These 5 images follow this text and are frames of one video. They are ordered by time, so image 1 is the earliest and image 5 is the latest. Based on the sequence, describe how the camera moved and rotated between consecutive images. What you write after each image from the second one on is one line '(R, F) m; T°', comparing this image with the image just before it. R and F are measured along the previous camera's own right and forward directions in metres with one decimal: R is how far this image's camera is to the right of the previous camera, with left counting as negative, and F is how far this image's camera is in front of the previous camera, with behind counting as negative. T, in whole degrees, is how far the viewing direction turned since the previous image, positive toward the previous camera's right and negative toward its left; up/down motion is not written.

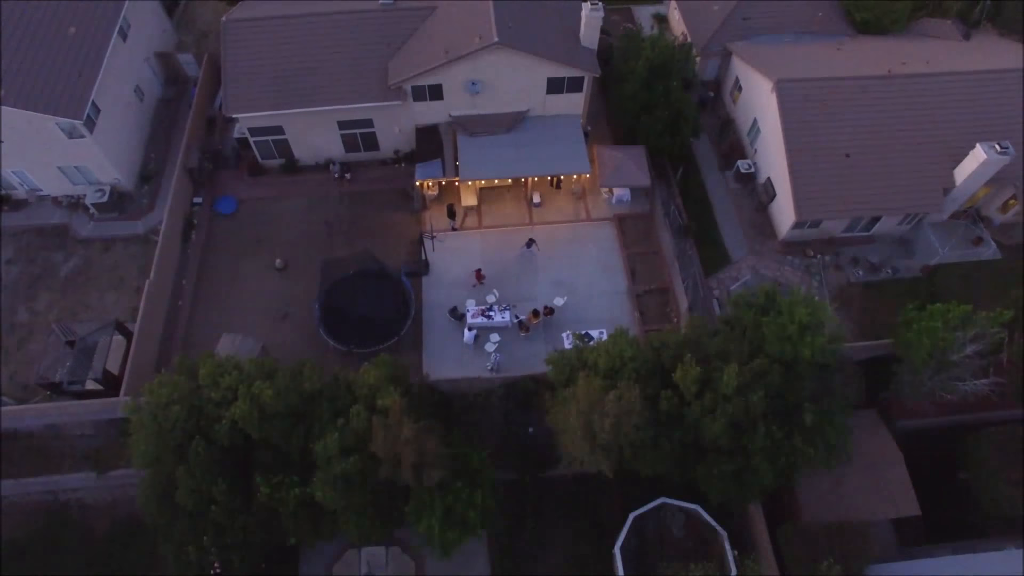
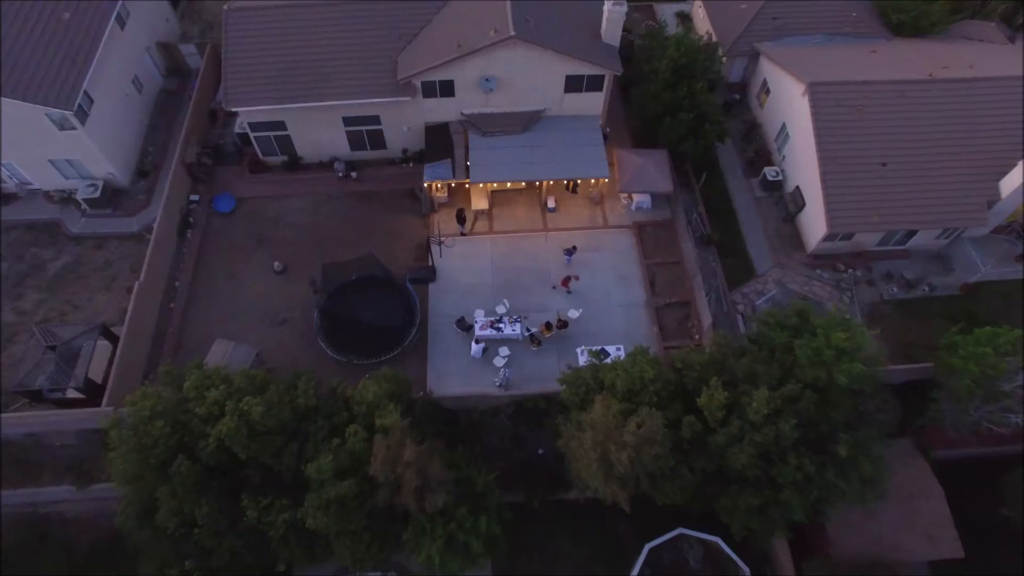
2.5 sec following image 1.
(-0.1, +1.7) m; -1°
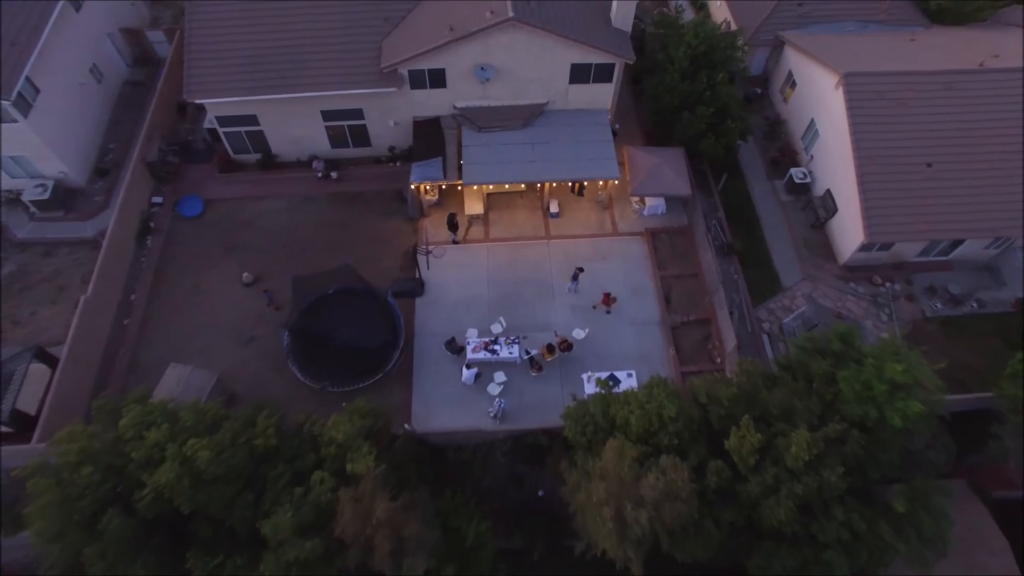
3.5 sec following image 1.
(+0.2, +3.2) m; 0°
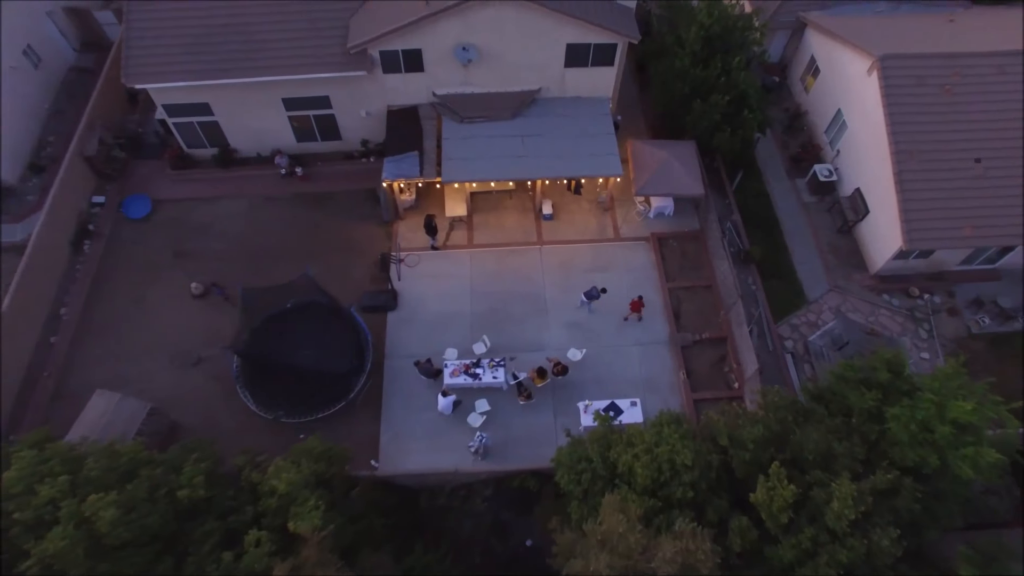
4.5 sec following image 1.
(+0.5, +3.2) m; 0°
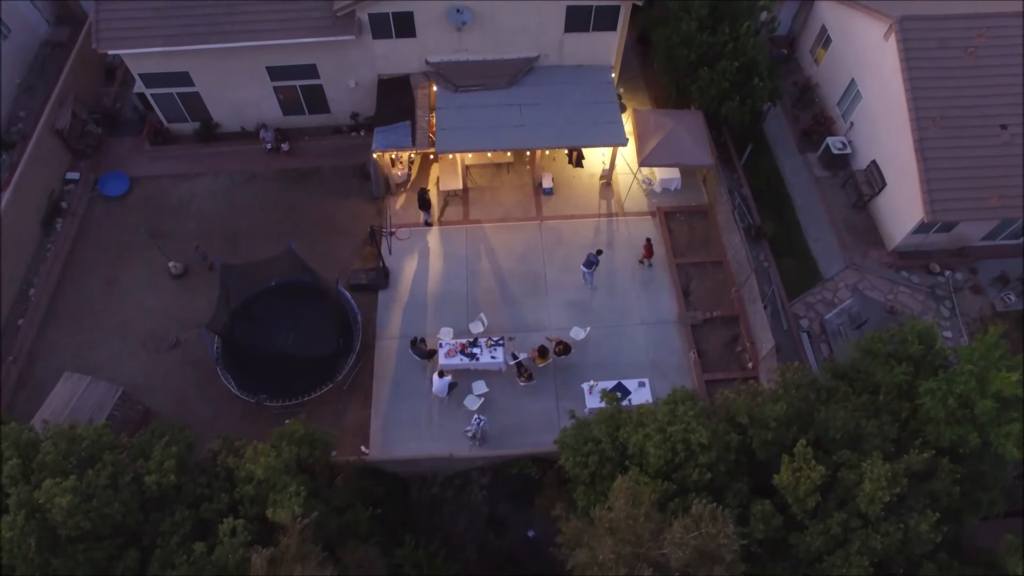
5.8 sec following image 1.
(0.0, +1.3) m; 0°
